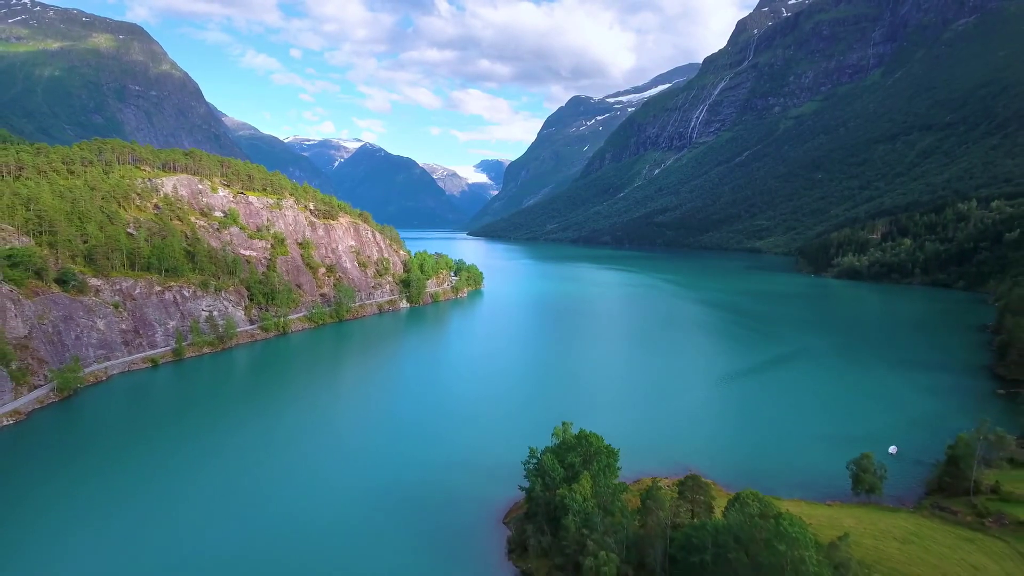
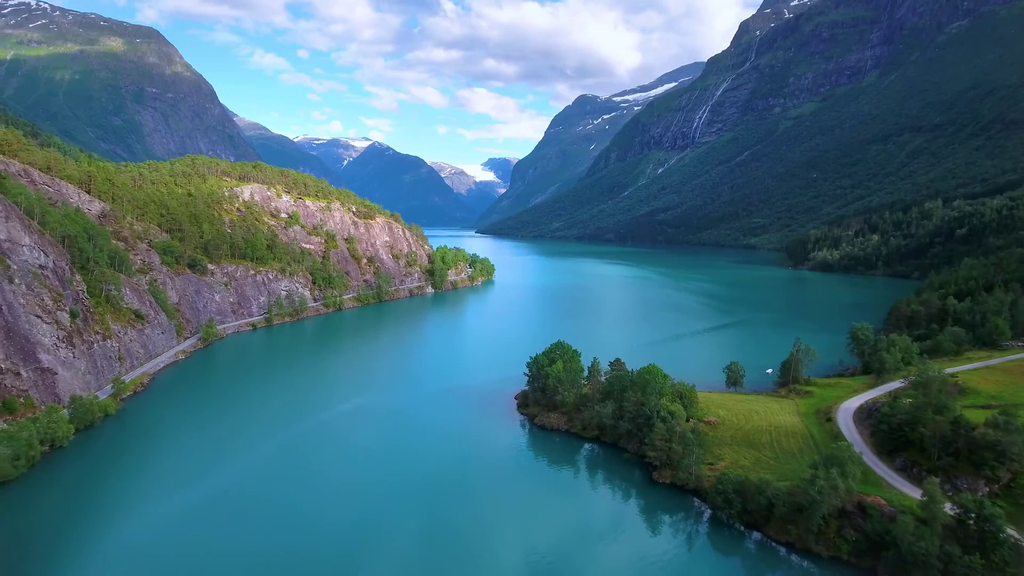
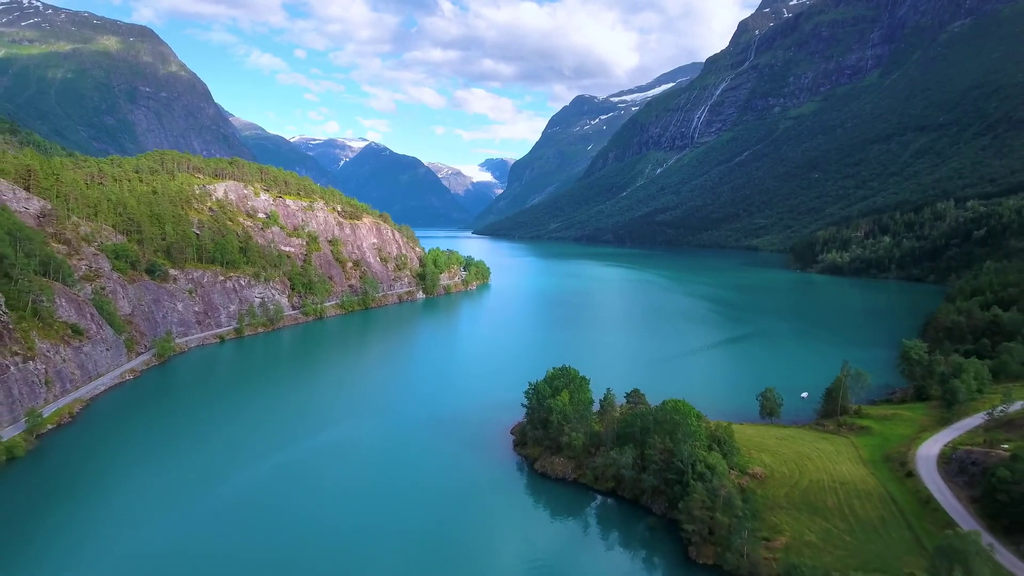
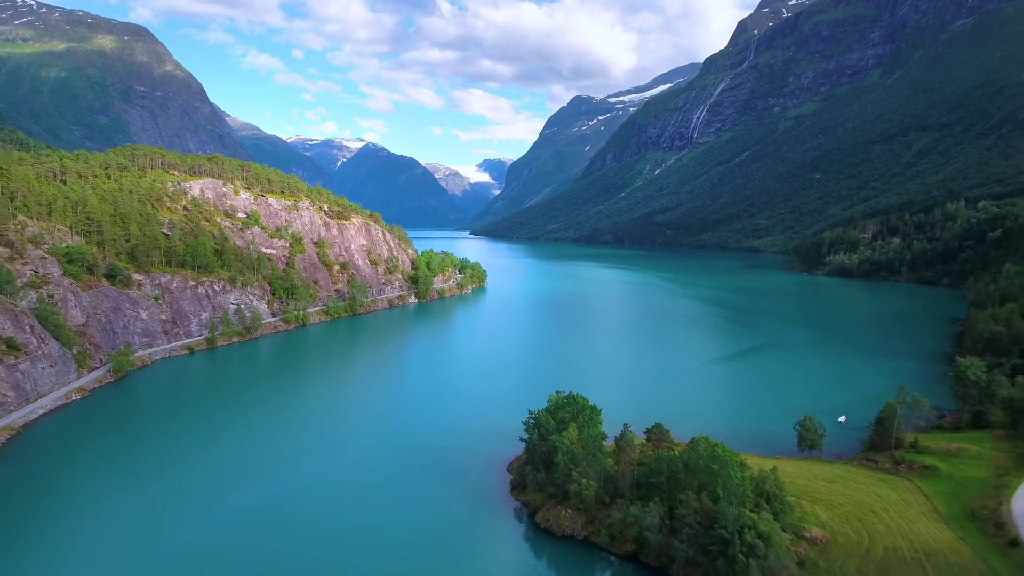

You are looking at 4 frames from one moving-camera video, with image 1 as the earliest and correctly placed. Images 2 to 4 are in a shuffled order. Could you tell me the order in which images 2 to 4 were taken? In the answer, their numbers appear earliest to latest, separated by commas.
4, 3, 2
